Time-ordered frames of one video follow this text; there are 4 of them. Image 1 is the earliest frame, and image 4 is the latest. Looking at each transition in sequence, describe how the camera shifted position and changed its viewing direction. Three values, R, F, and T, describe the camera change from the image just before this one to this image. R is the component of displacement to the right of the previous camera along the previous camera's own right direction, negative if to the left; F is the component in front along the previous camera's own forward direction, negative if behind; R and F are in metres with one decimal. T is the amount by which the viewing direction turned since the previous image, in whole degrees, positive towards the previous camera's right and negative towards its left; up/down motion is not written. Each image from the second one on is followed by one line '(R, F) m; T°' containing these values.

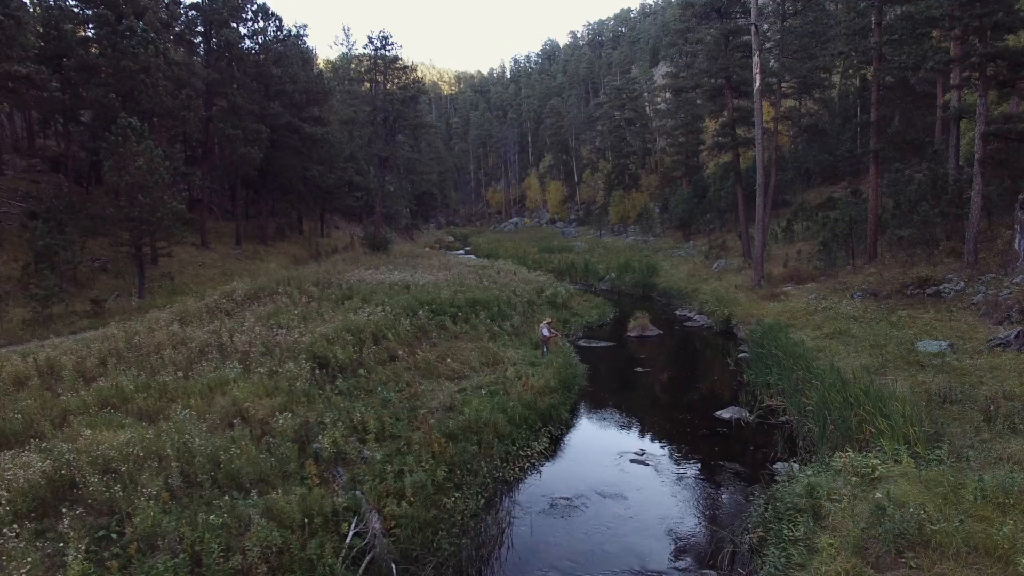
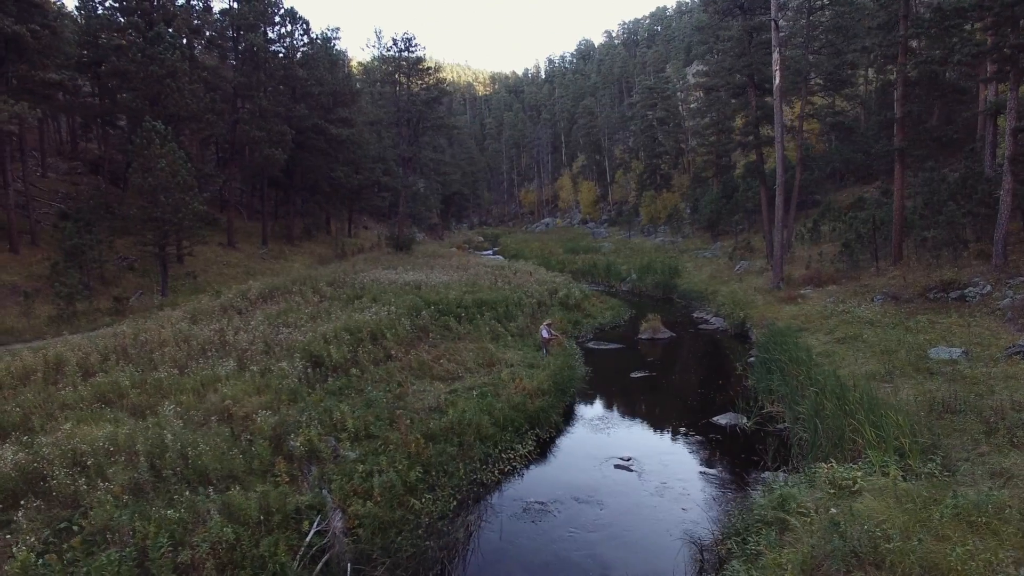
(+0.8, +0.1) m; -3°
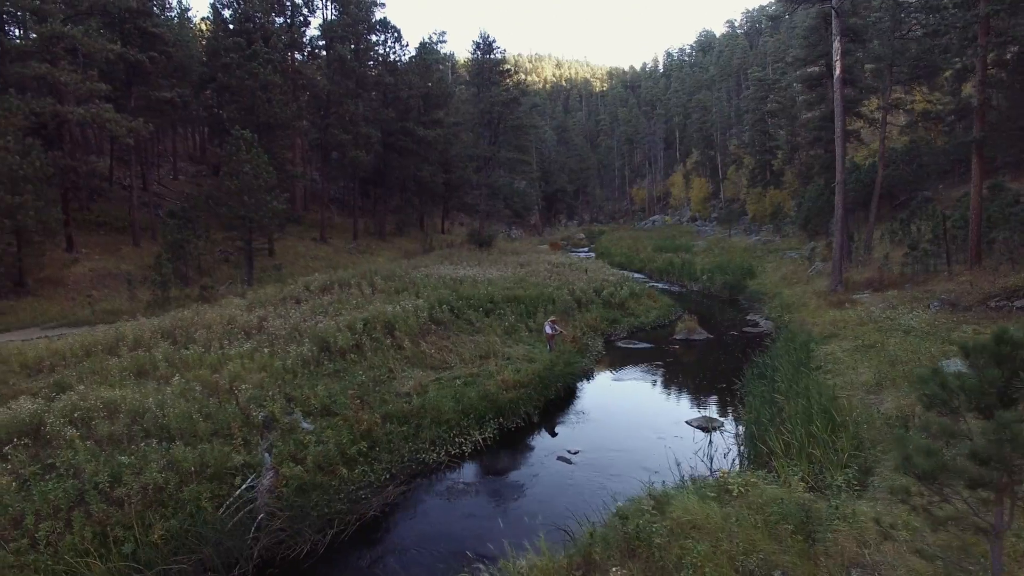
(+2.6, -0.3) m; -10°
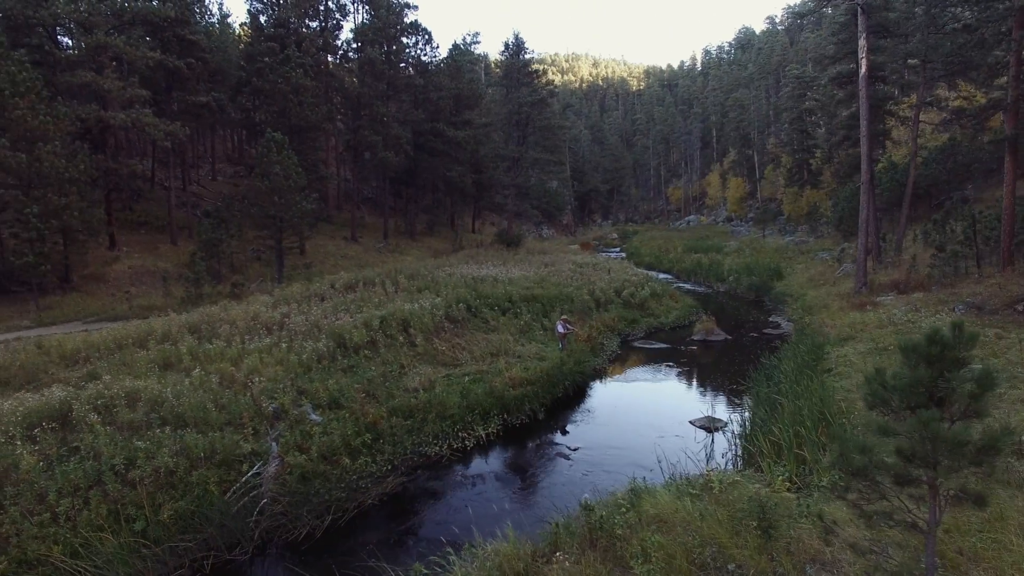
(+0.6, -0.2) m; -3°
